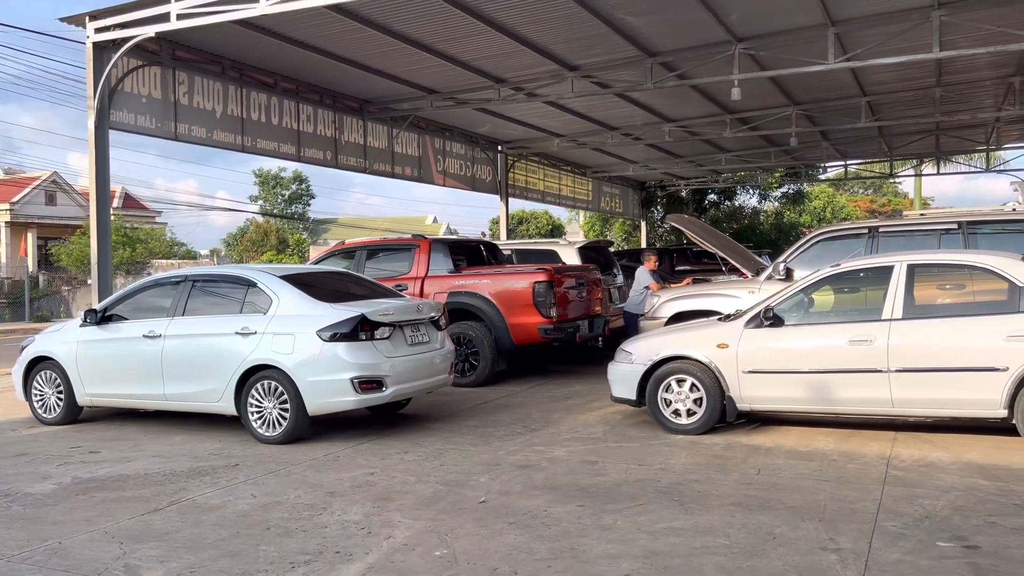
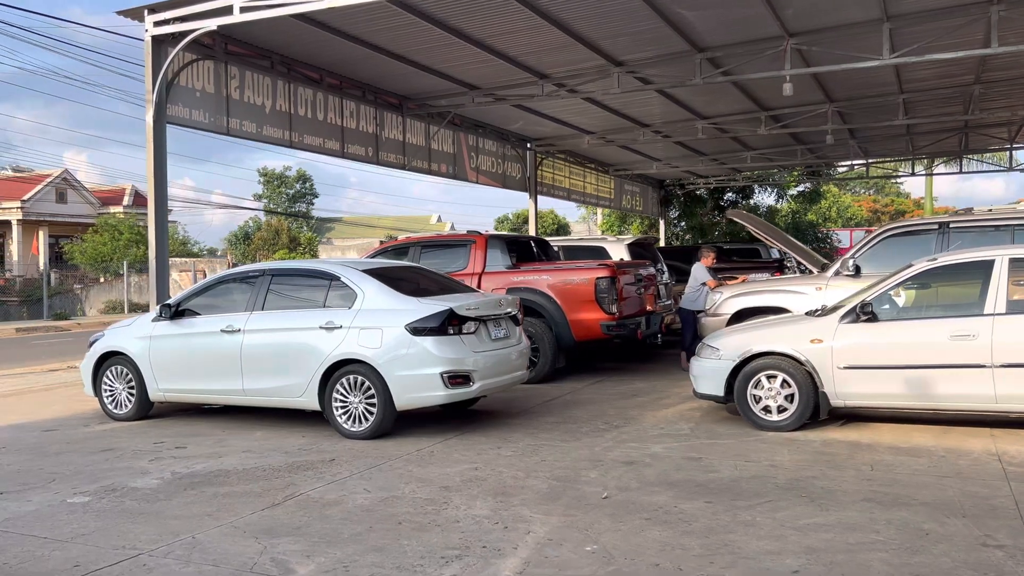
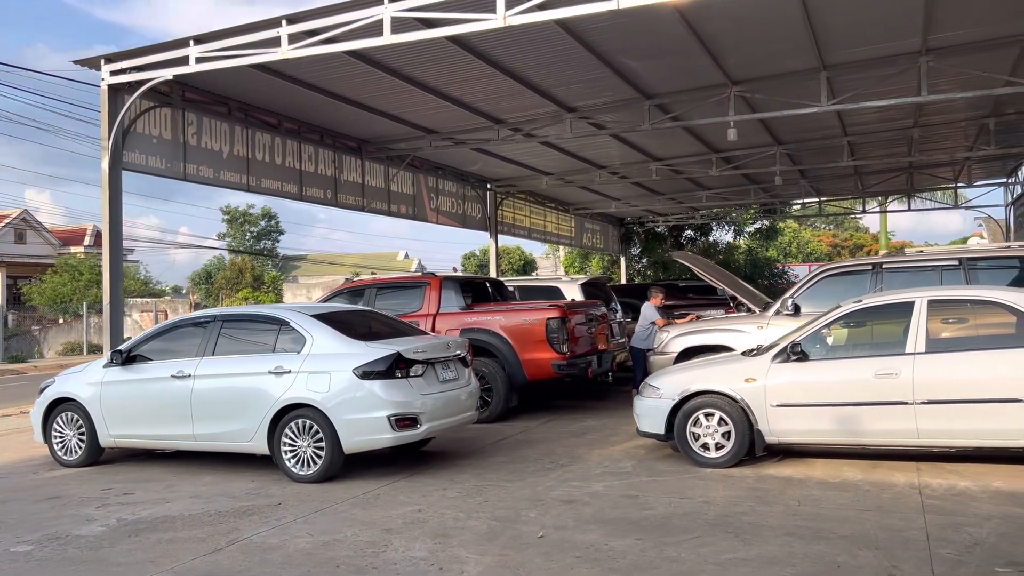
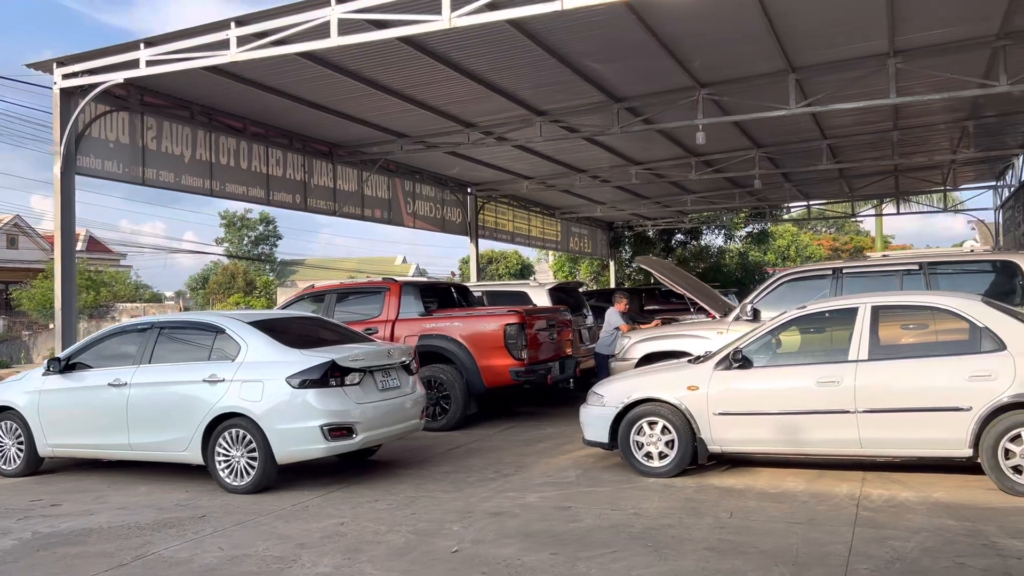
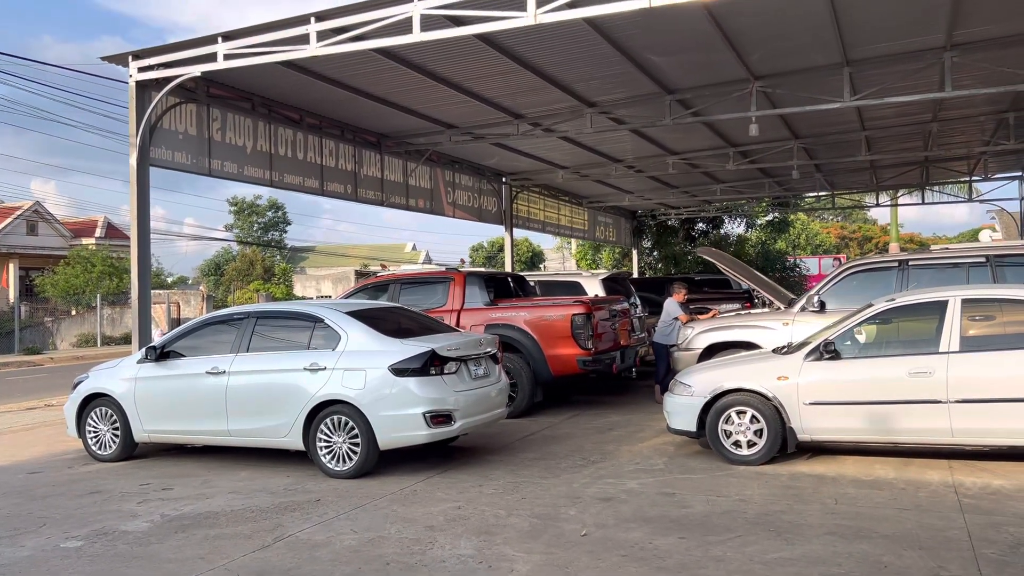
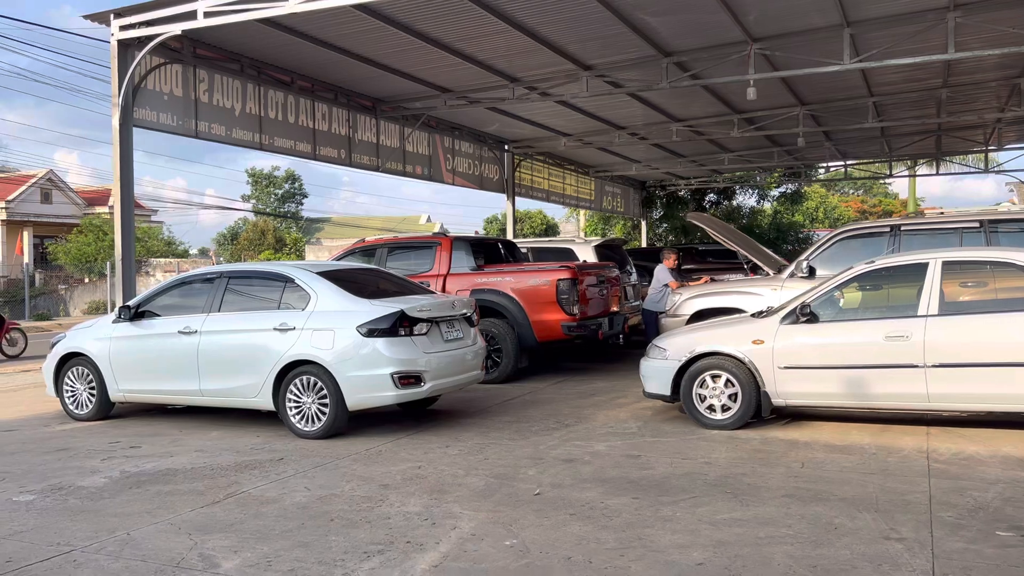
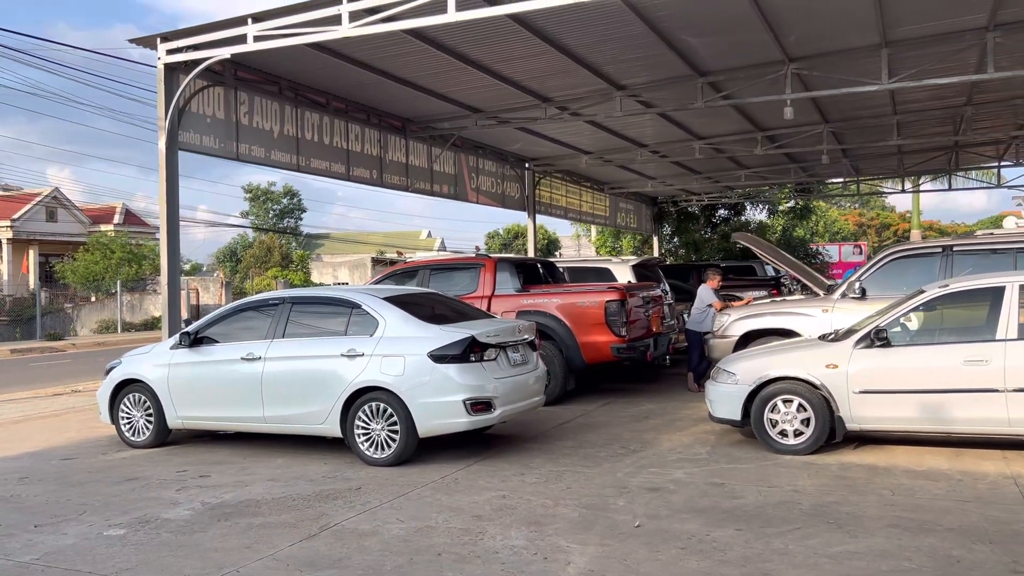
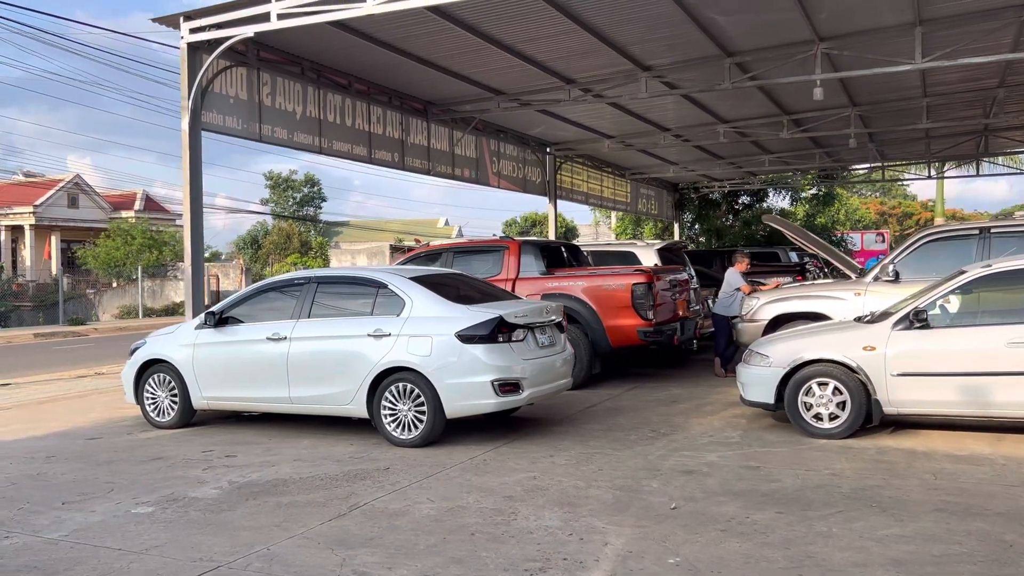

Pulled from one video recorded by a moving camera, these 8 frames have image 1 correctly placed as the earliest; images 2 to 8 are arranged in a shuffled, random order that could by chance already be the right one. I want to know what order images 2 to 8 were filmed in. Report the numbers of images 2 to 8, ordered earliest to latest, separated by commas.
6, 2, 8, 7, 5, 3, 4
